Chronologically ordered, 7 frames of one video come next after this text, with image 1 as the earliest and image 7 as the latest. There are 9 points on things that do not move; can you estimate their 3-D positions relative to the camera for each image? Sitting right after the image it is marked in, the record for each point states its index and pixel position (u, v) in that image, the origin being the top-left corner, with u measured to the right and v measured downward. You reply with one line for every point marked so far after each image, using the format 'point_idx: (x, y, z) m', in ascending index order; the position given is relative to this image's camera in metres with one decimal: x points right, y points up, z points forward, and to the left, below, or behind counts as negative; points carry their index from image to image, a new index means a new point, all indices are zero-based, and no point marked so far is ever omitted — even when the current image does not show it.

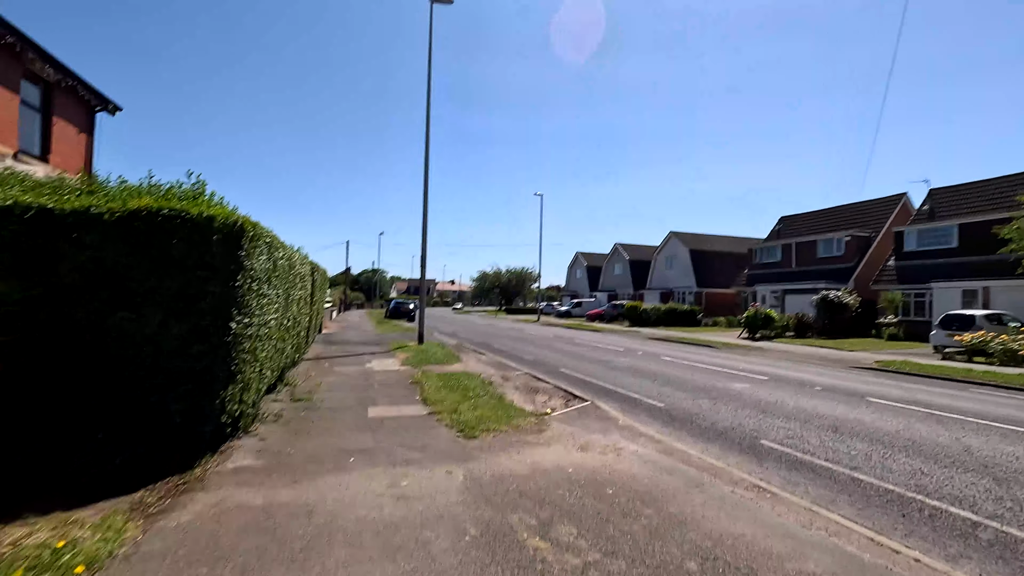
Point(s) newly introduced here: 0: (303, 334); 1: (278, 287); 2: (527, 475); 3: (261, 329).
0: (-4.7, -1.0, +12.1) m
1: (-3.5, 0.0, +8.0) m
2: (+0.2, -2.1, +5.9) m
3: (-3.4, -0.5, +7.2) m
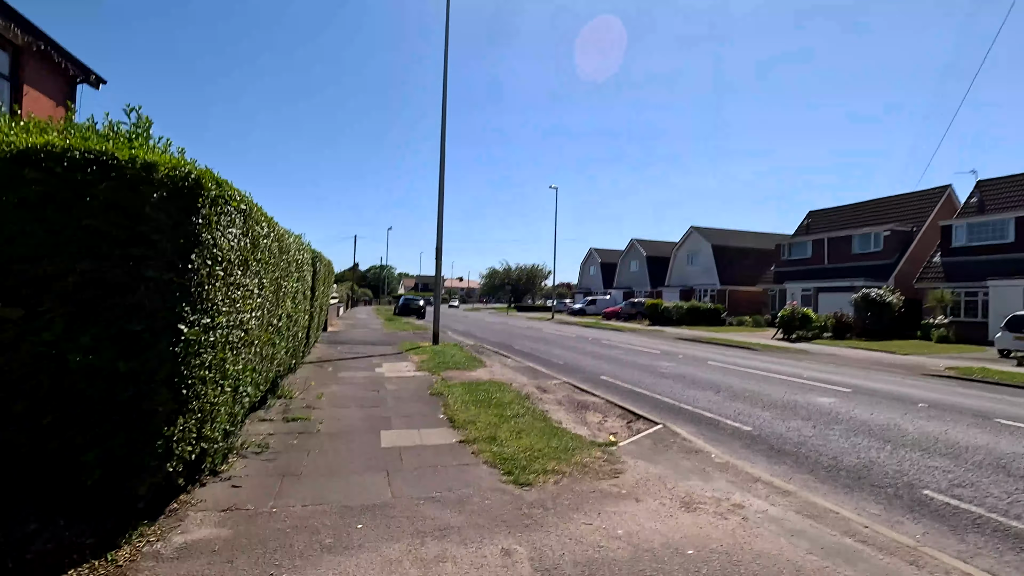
0: (-3.9, -0.8, +10.0) m
1: (-2.8, +0.1, +5.9) m
2: (+0.8, -2.0, +3.8) m
3: (-2.7, -0.4, +5.1) m
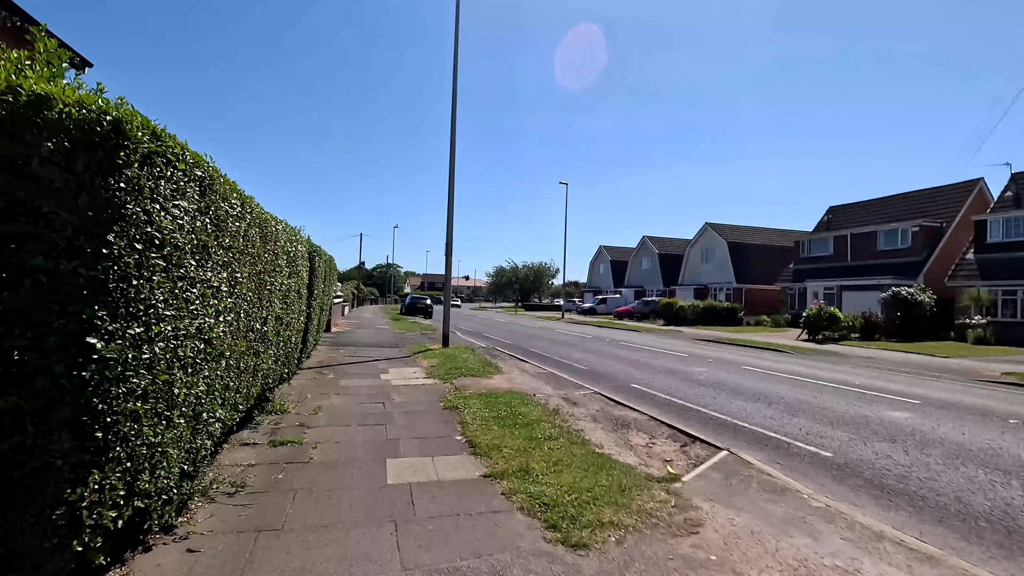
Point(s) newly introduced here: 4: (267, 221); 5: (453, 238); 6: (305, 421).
0: (-3.5, -0.8, +8.7) m
1: (-2.4, +0.2, +4.6) m
2: (+1.2, -2.0, +2.5) m
3: (-2.3, -0.4, +3.8) m
4: (-2.8, +0.7, +6.0) m
5: (-2.0, +1.6, +18.1) m
6: (-3.0, -1.9, +7.8) m
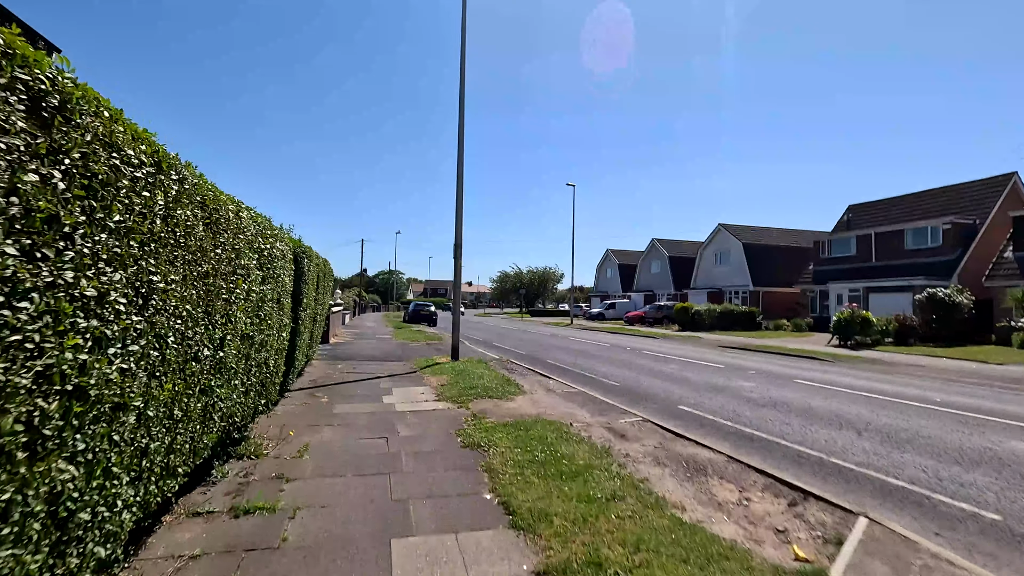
0: (-3.1, -0.9, +6.9) m
1: (-2.0, +0.1, +2.8) m
2: (+1.6, -2.0, +0.7) m
3: (-1.9, -0.4, +2.0) m
4: (-2.3, +0.7, +4.3) m
5: (-1.5, +1.4, +16.3) m
6: (-2.6, -2.0, +6.0) m
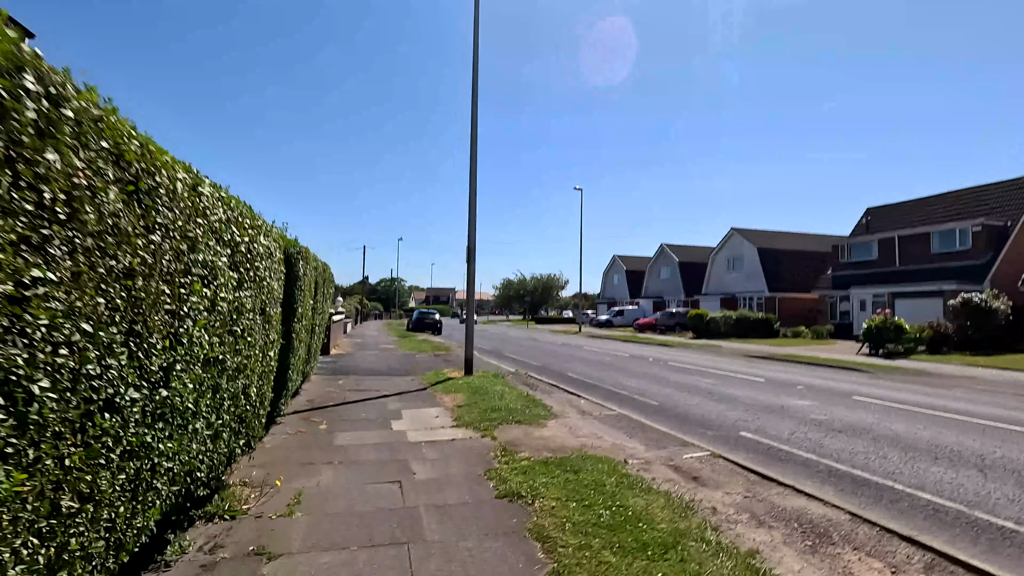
0: (-2.6, -1.0, +5.4) m
1: (-1.5, +0.1, +1.3) m
2: (+2.1, -1.9, -0.8) m
3: (-1.4, -0.4, +0.5) m
4: (-1.9, +0.6, +2.8) m
5: (-1.0, +1.3, +14.8) m
6: (-2.1, -2.1, +4.5) m
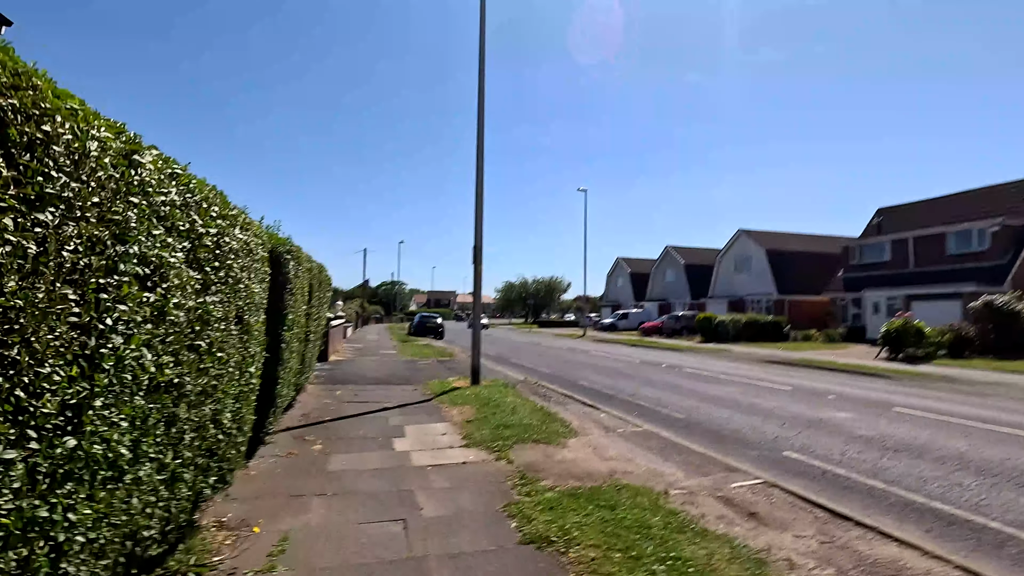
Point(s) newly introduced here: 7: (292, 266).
0: (-2.3, -1.0, +4.5) m
1: (-1.3, +0.1, +0.4) m
2: (+2.4, -1.9, -1.8) m
3: (-1.1, -0.4, -0.4) m
4: (-1.6, +0.6, +1.9) m
5: (-0.8, +1.2, +13.9) m
6: (-1.8, -2.1, +3.6) m
7: (-3.0, +0.3, +7.3) m
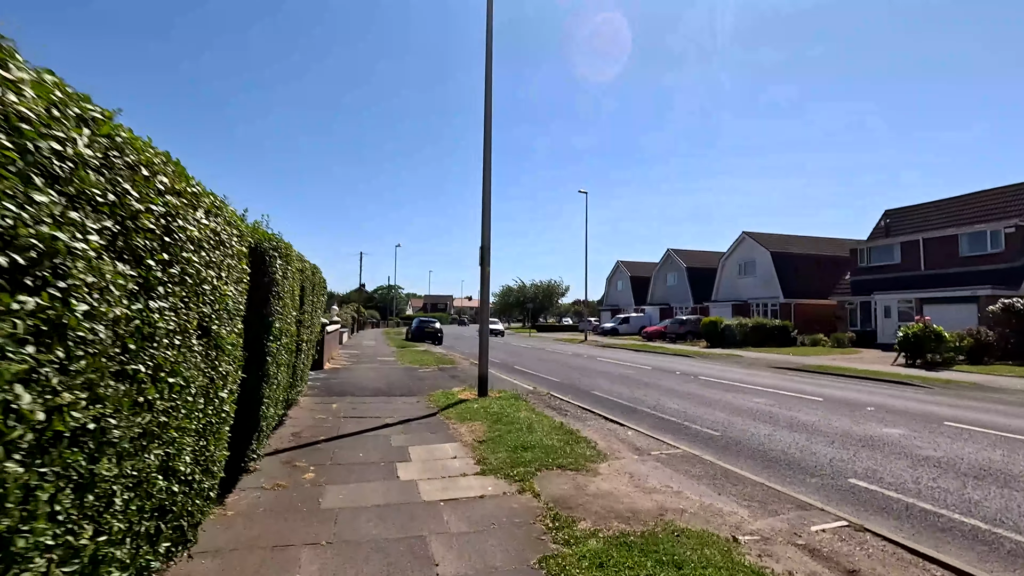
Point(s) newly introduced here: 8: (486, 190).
0: (-2.0, -1.0, +3.5) m
1: (-0.9, +0.1, -0.6) m
2: (+2.7, -1.9, -2.8) m
3: (-0.8, -0.4, -1.4) m
4: (-1.3, +0.6, +0.9) m
5: (-0.5, +1.1, +12.9) m
6: (-1.5, -2.1, +2.5) m
7: (-2.7, +0.3, +6.2) m
8: (-0.6, +2.4, +13.0) m
